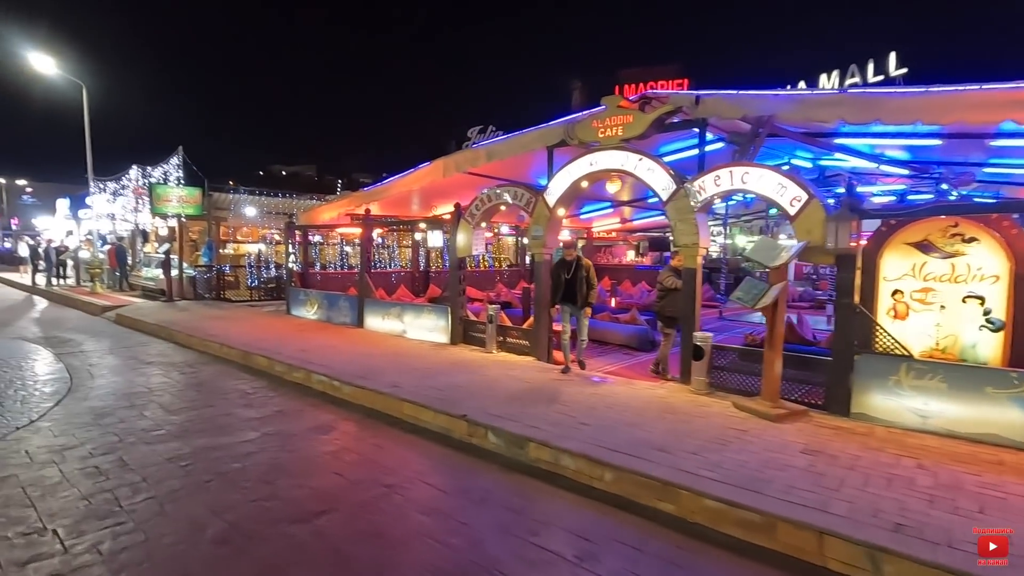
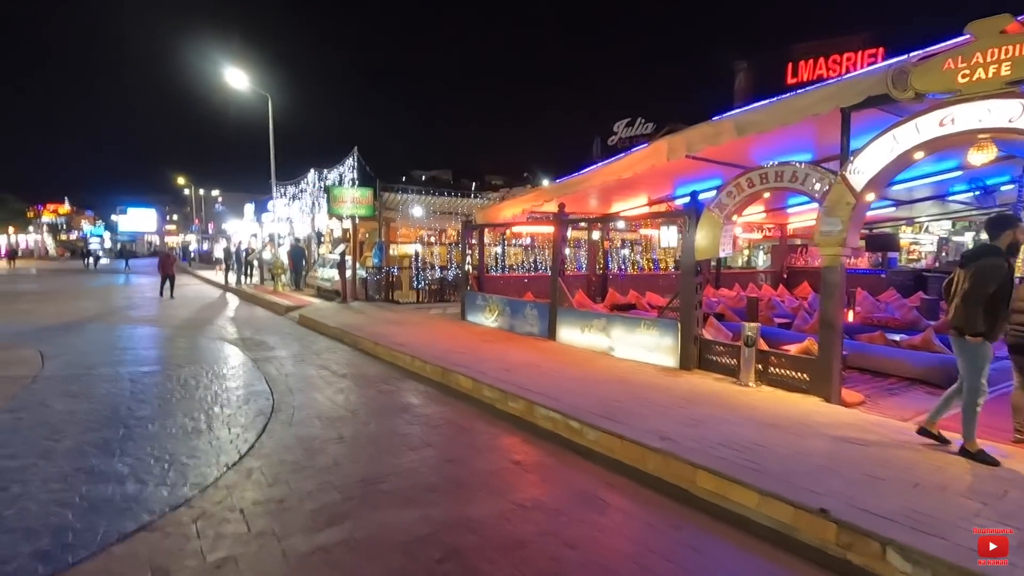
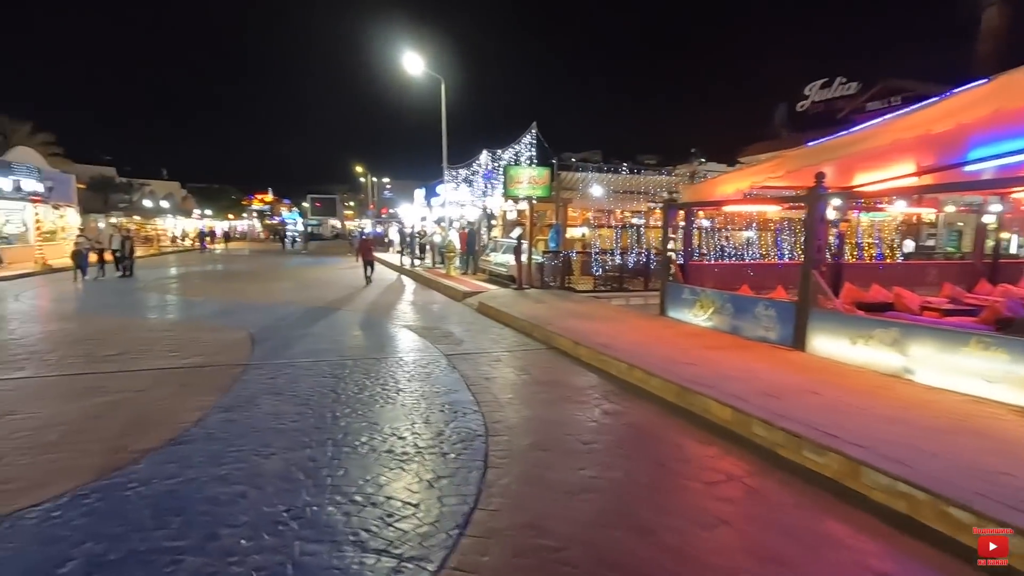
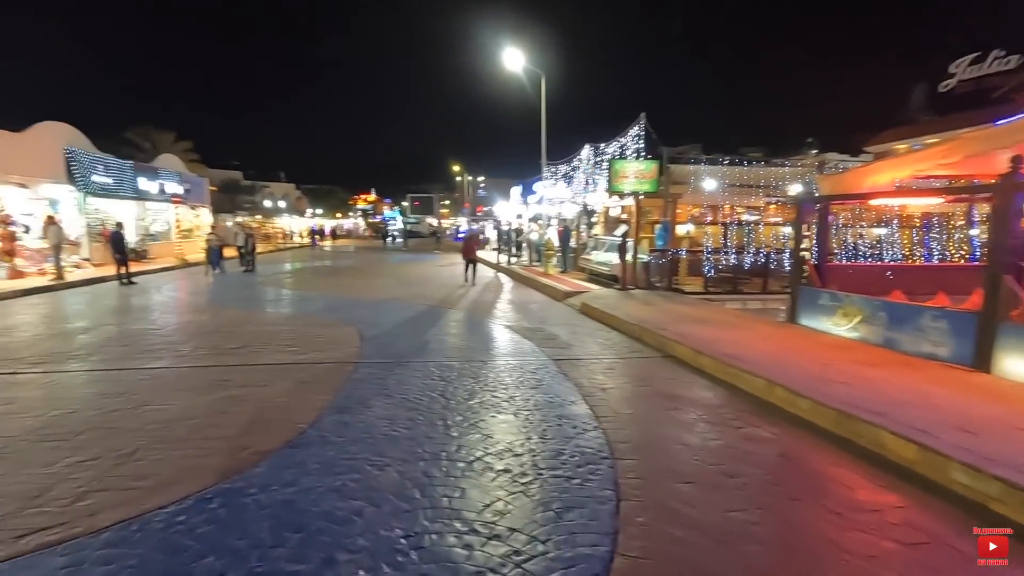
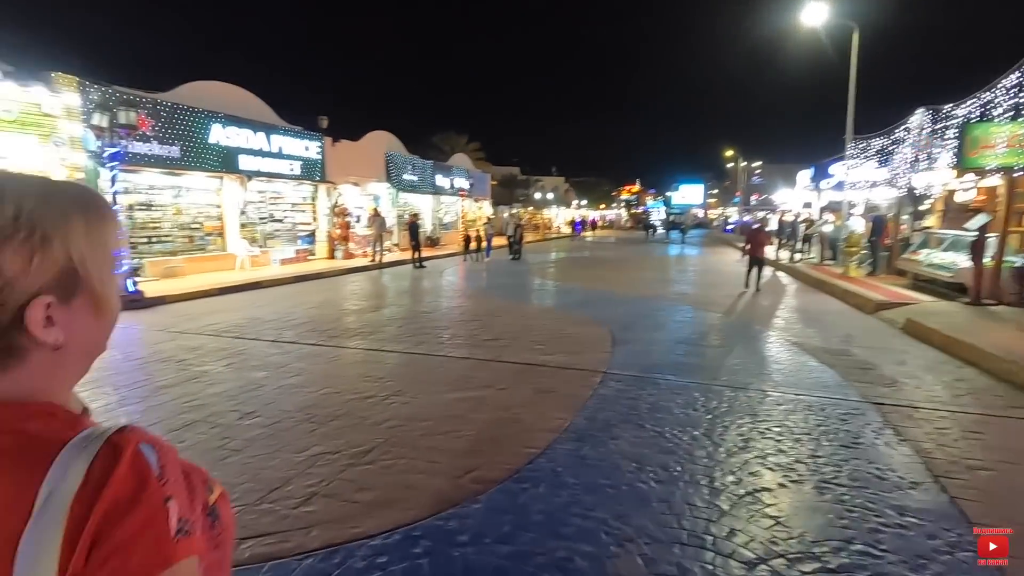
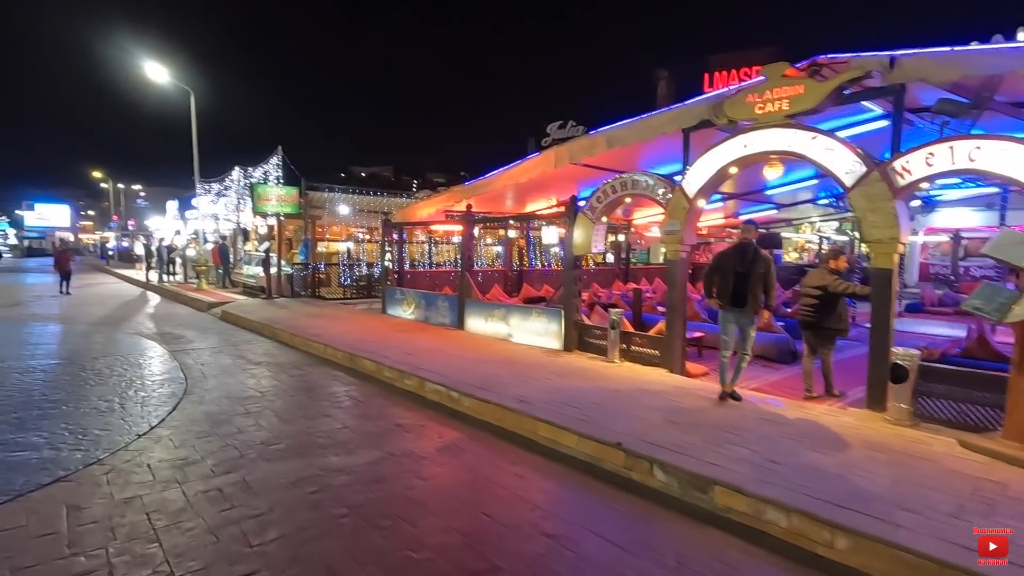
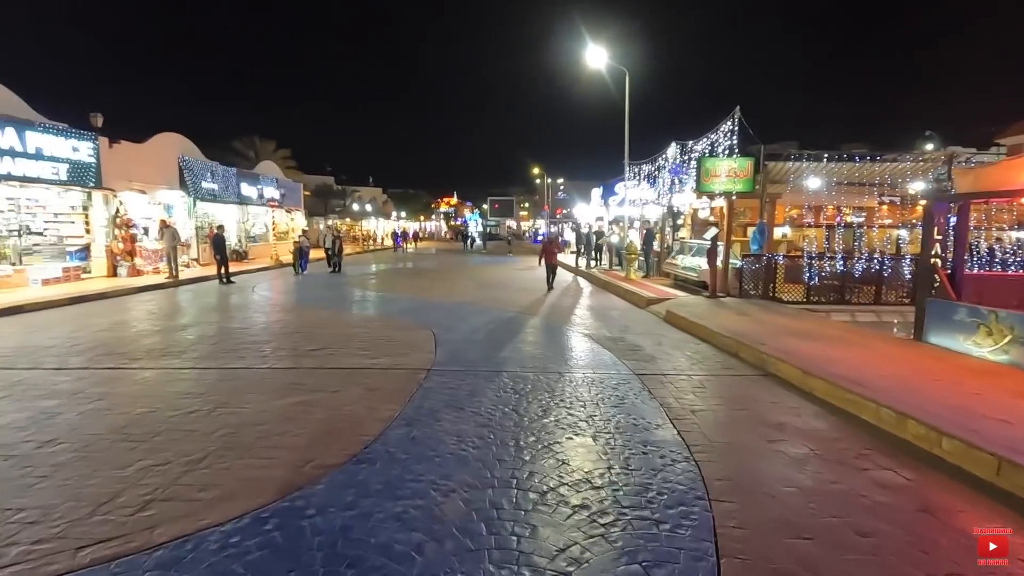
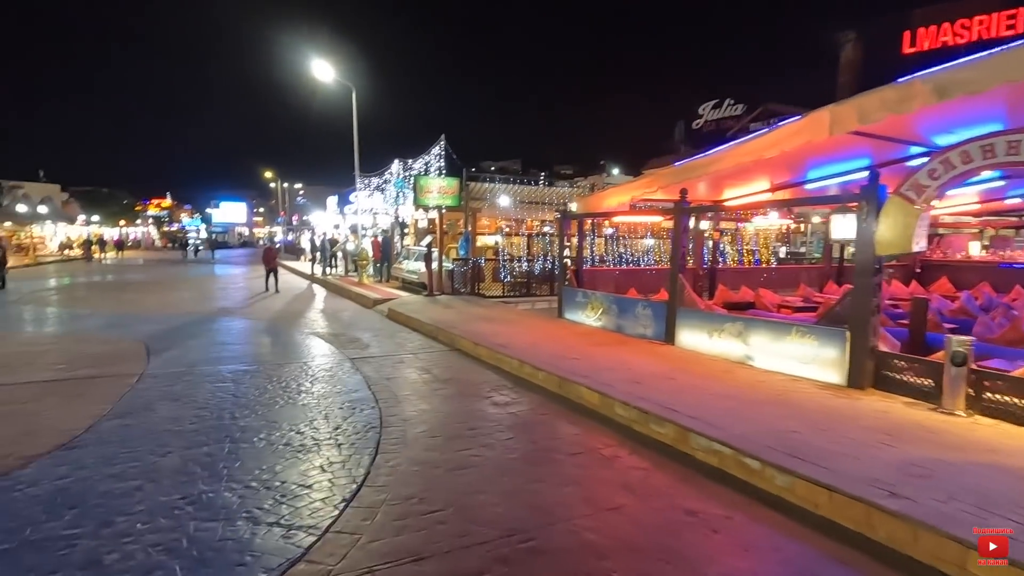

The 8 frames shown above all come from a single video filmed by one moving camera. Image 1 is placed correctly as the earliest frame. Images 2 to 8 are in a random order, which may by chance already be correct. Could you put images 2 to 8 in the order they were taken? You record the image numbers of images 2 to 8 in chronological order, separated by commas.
6, 2, 8, 3, 4, 7, 5
